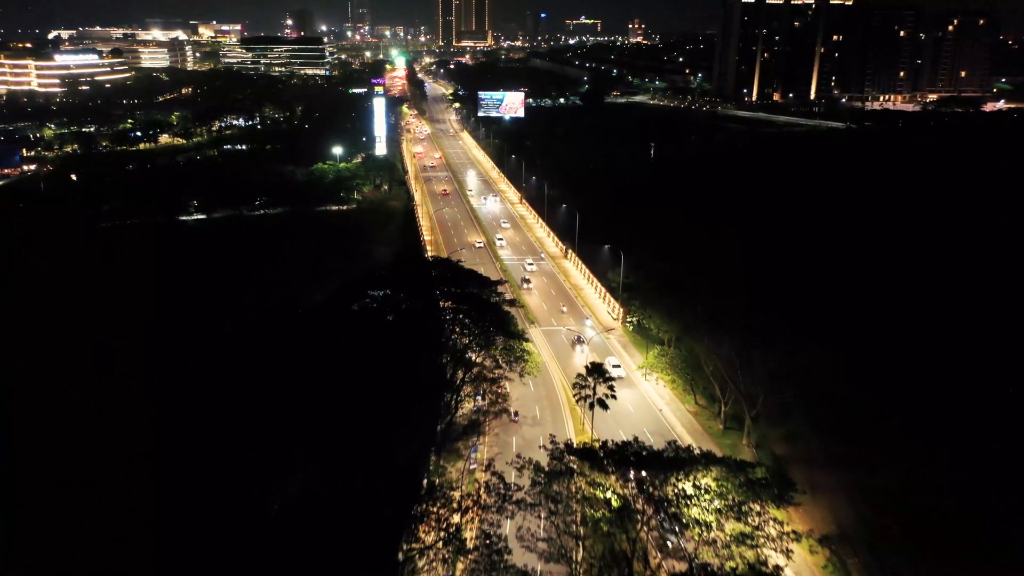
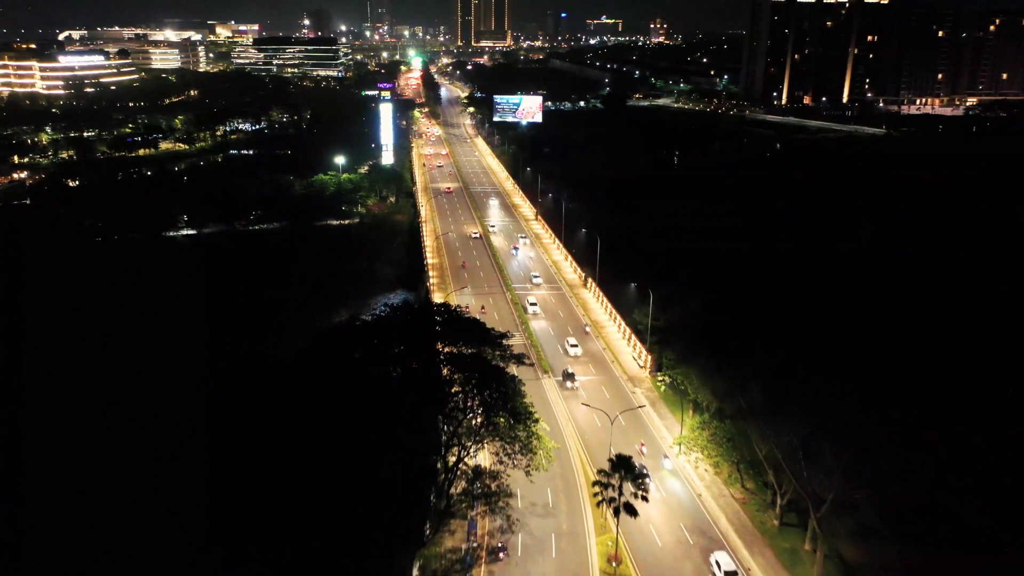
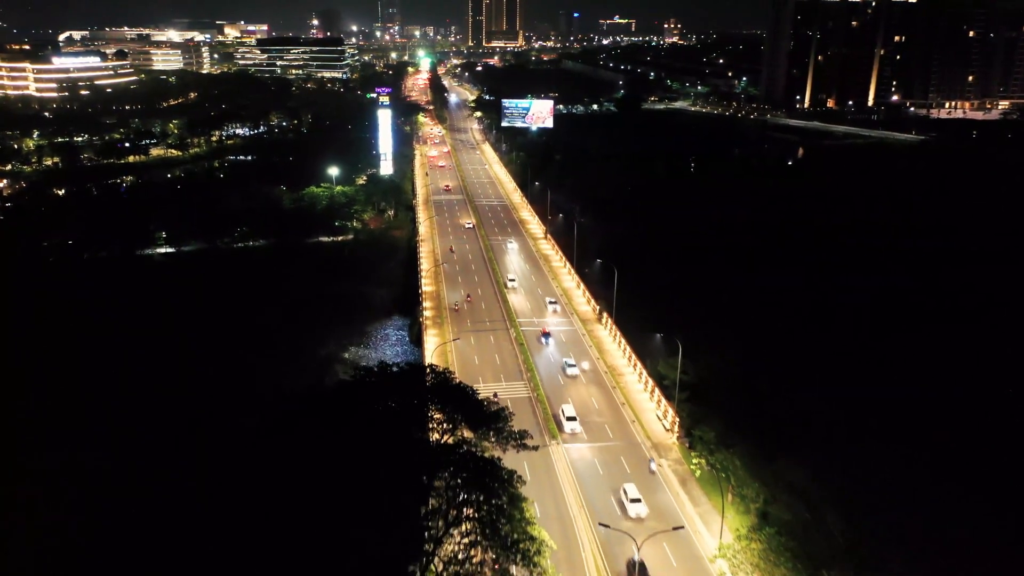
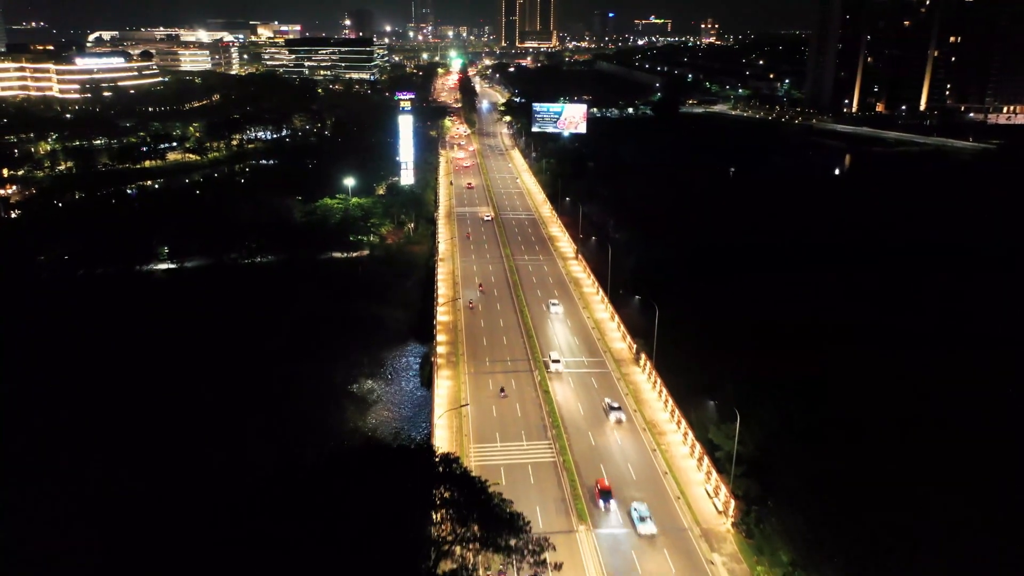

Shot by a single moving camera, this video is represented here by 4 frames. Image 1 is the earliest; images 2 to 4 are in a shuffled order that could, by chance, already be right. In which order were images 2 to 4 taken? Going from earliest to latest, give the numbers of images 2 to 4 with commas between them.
2, 3, 4
